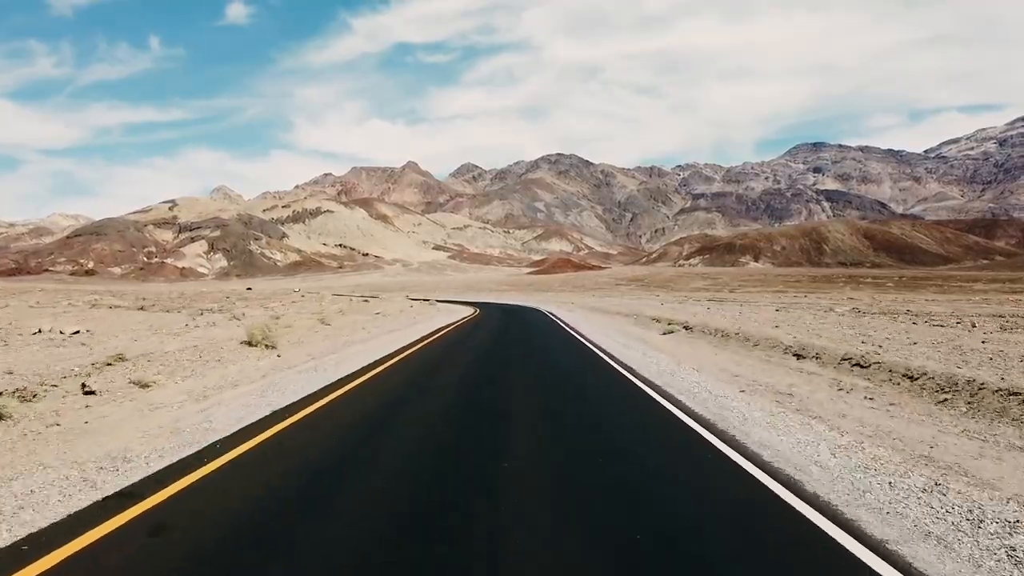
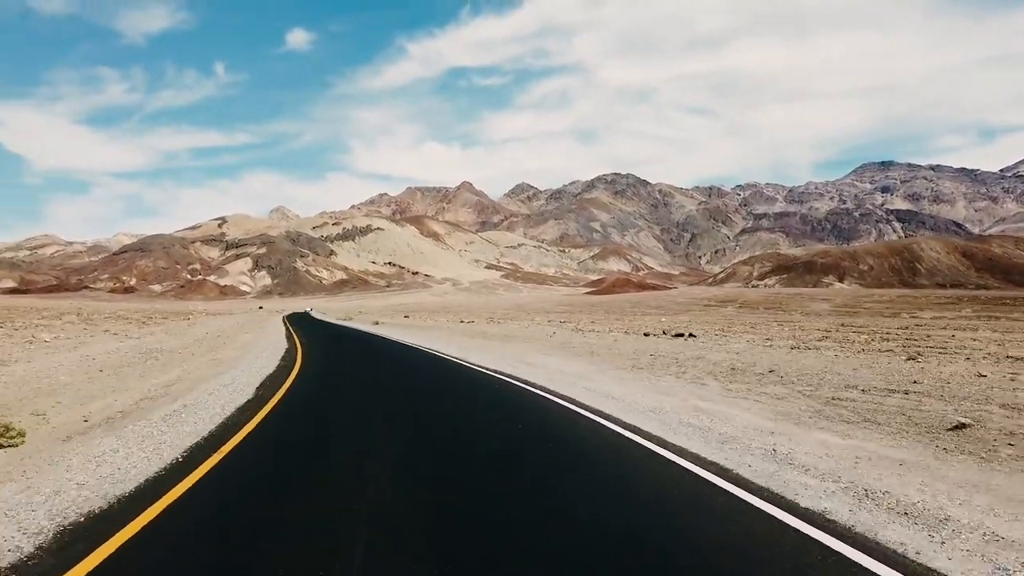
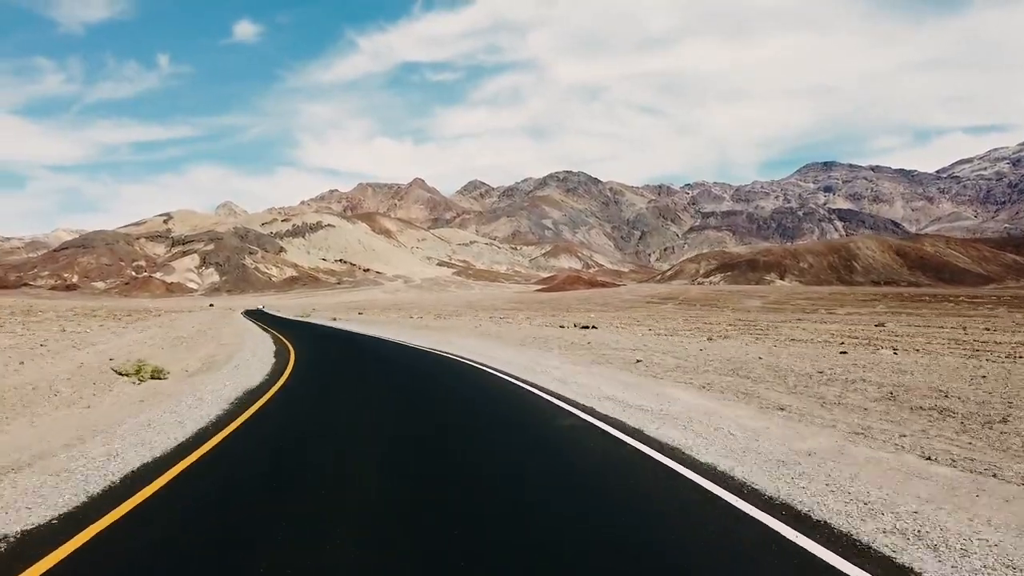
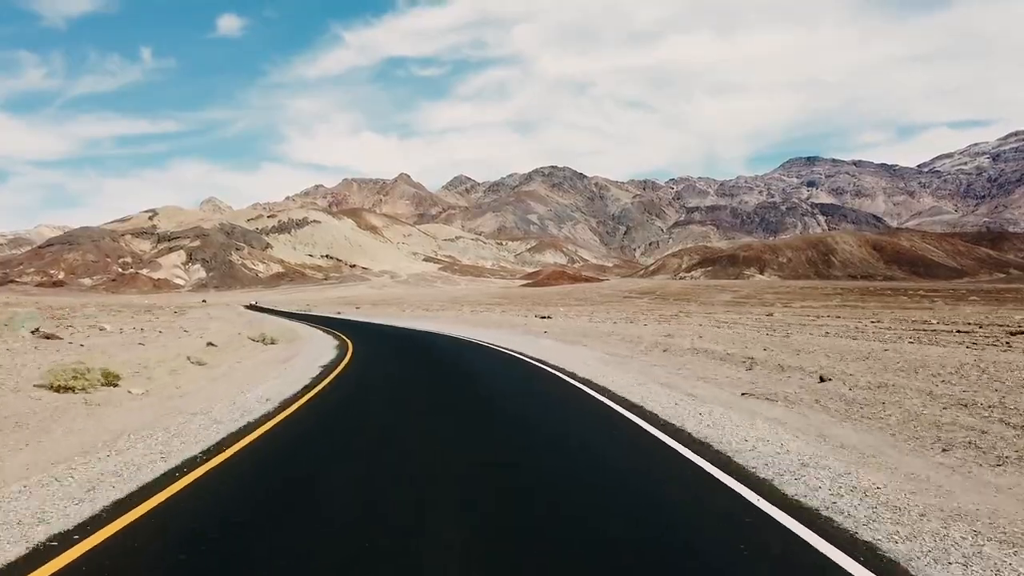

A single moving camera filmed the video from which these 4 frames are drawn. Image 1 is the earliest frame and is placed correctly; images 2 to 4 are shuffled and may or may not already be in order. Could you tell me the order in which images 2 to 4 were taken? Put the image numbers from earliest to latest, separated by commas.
4, 3, 2
